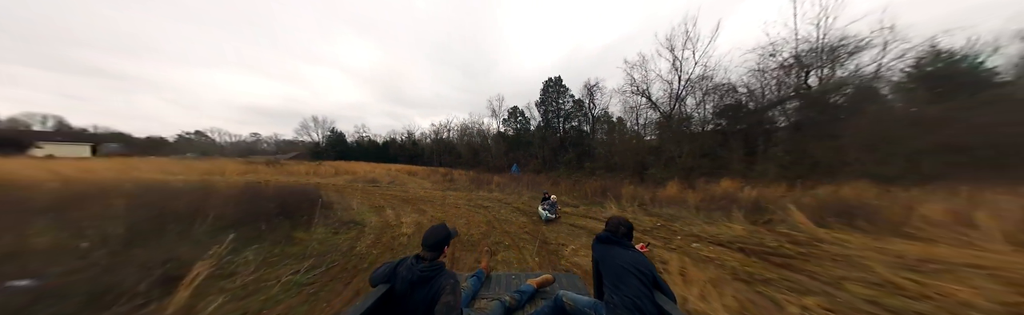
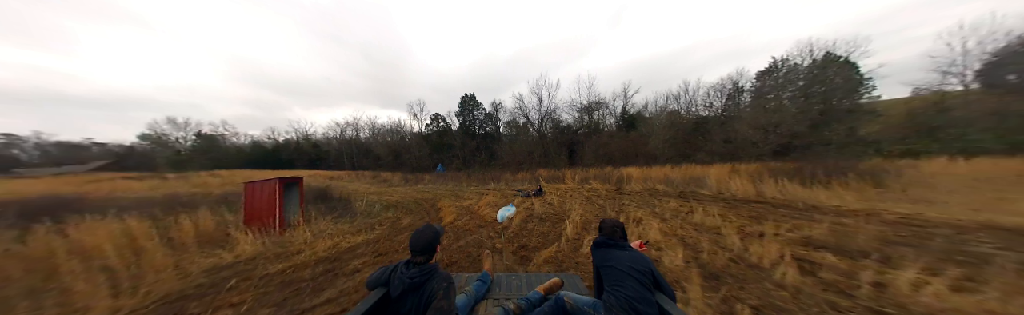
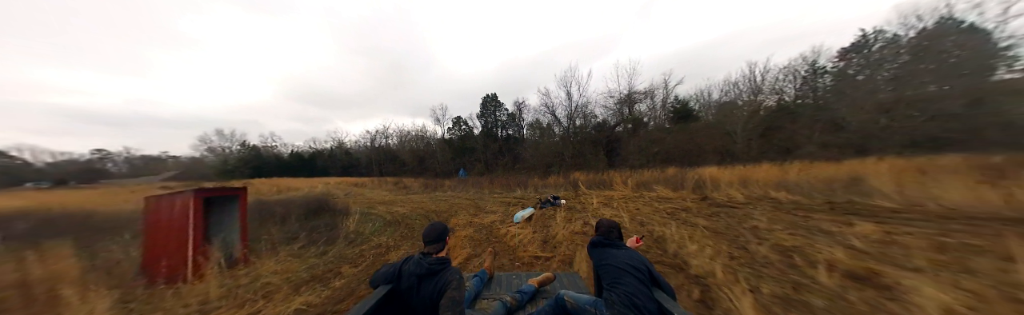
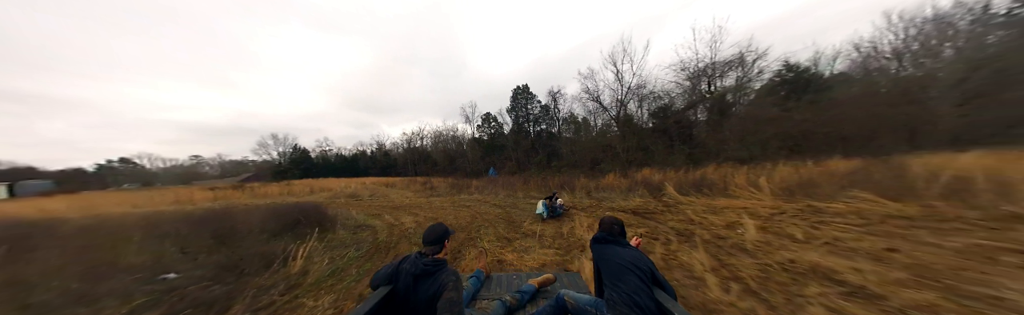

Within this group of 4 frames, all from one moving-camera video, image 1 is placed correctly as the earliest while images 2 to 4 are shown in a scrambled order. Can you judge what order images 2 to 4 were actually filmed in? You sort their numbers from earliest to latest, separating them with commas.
4, 3, 2
